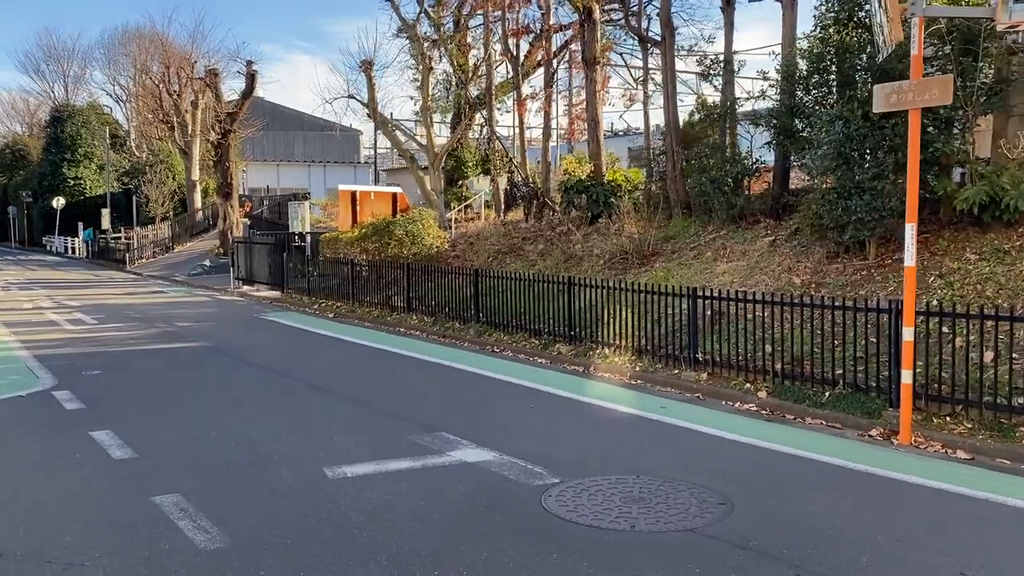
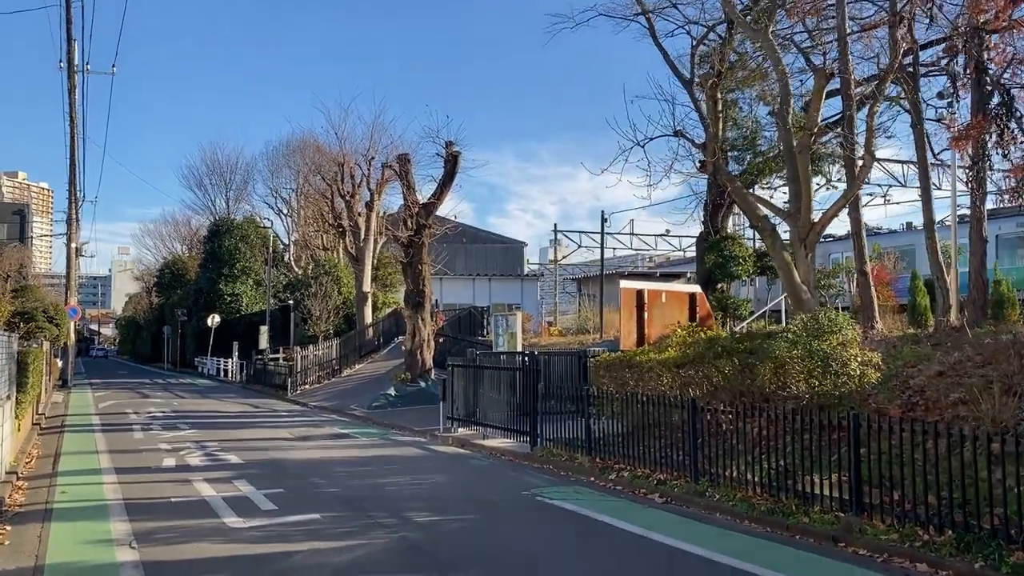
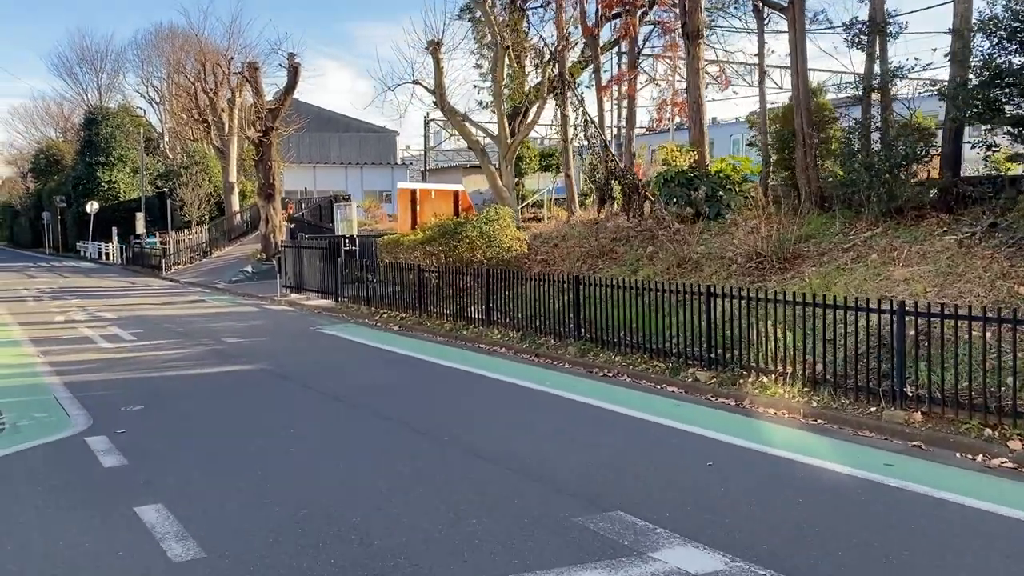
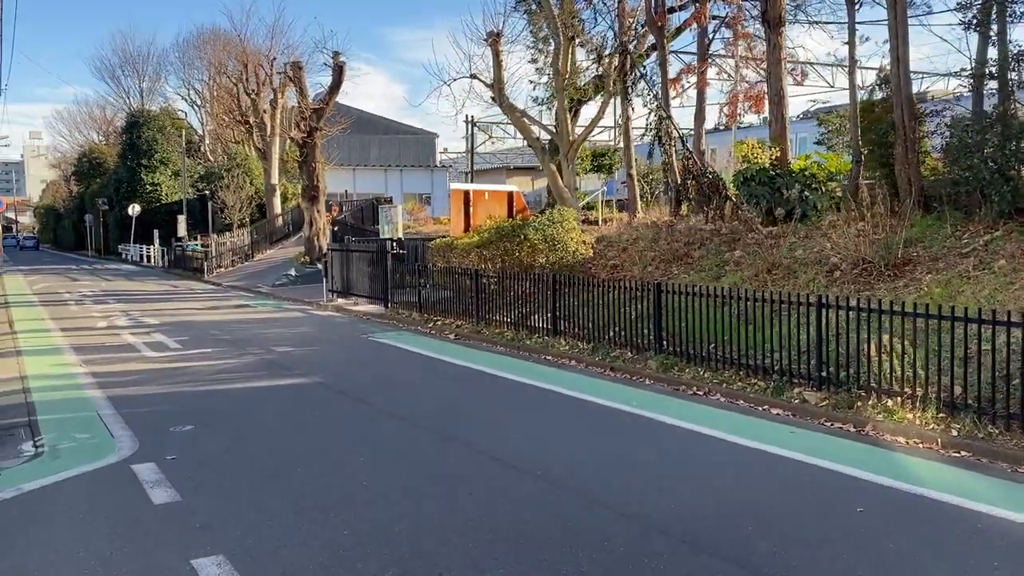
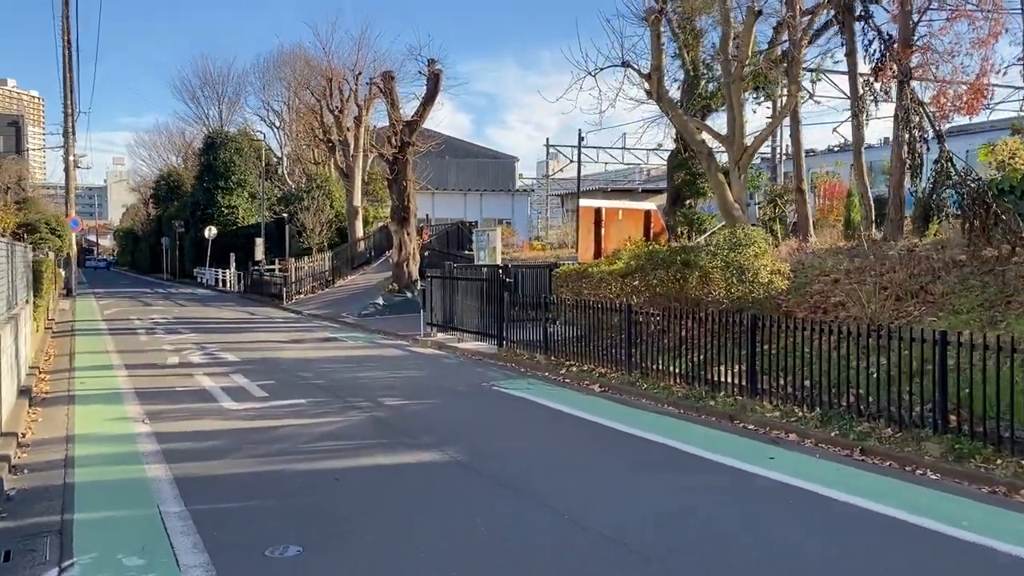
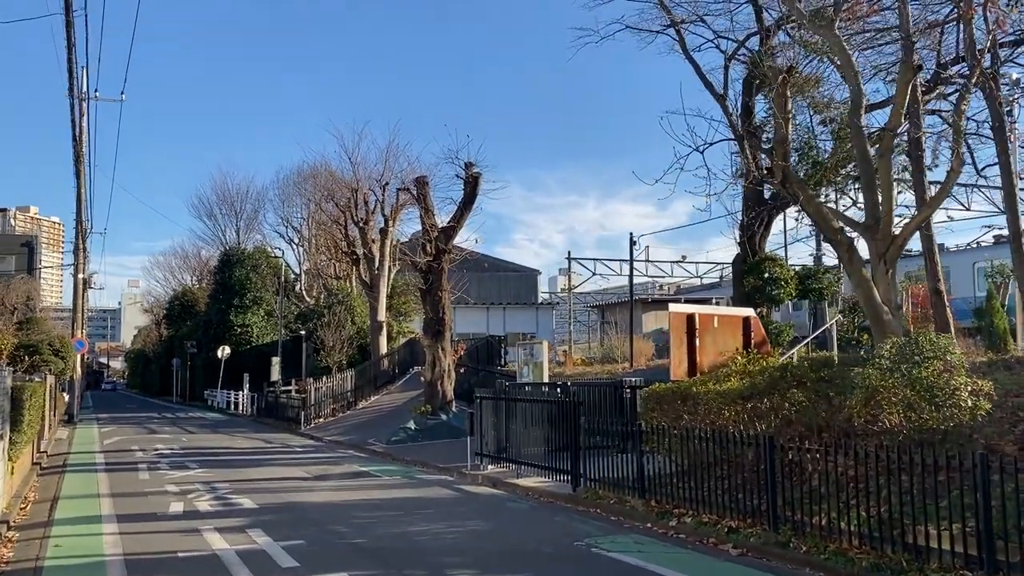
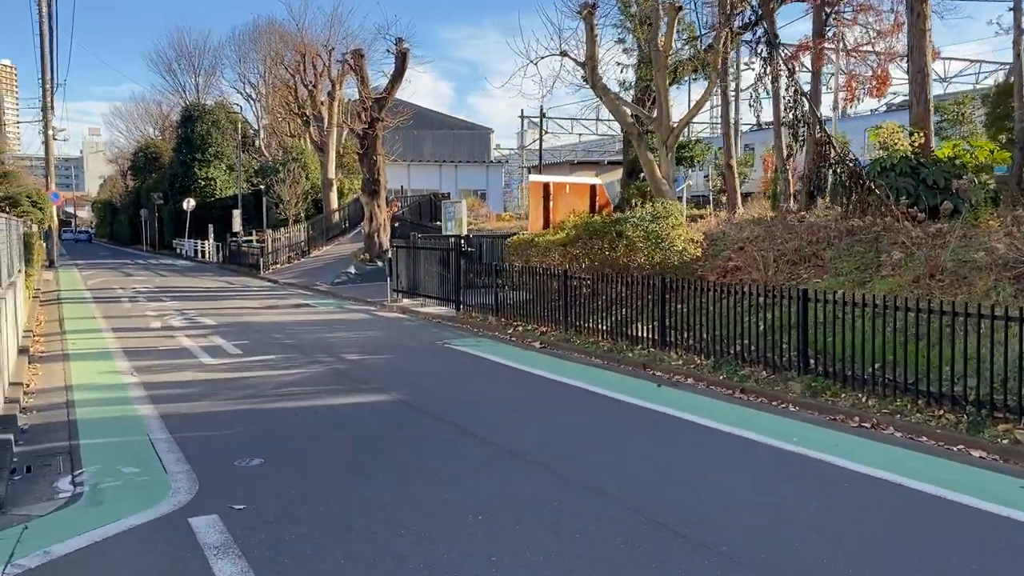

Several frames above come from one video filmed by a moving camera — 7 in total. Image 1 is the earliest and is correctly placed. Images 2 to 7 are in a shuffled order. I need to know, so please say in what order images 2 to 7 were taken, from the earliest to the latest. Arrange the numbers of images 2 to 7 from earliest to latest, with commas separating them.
3, 4, 7, 5, 2, 6
